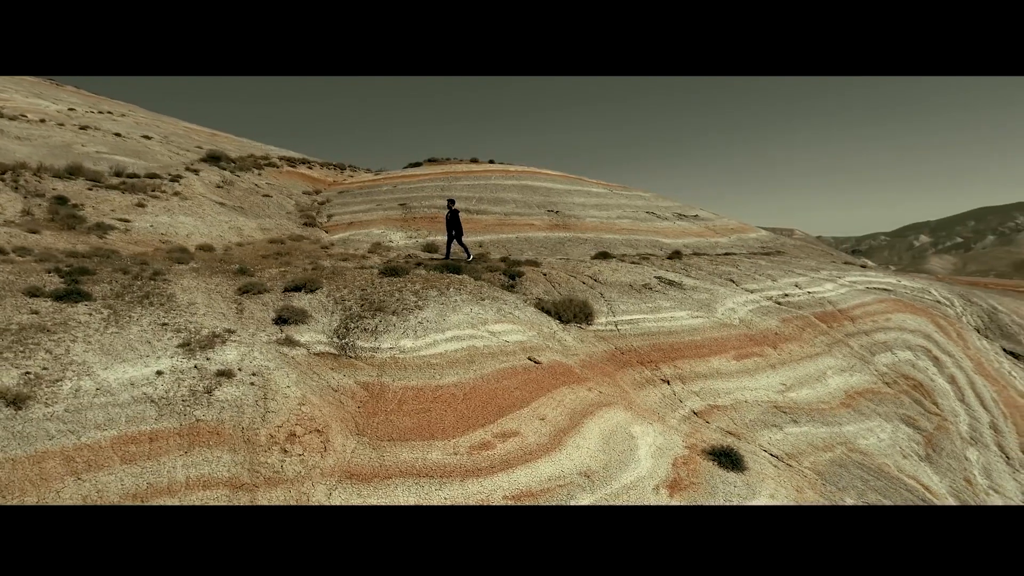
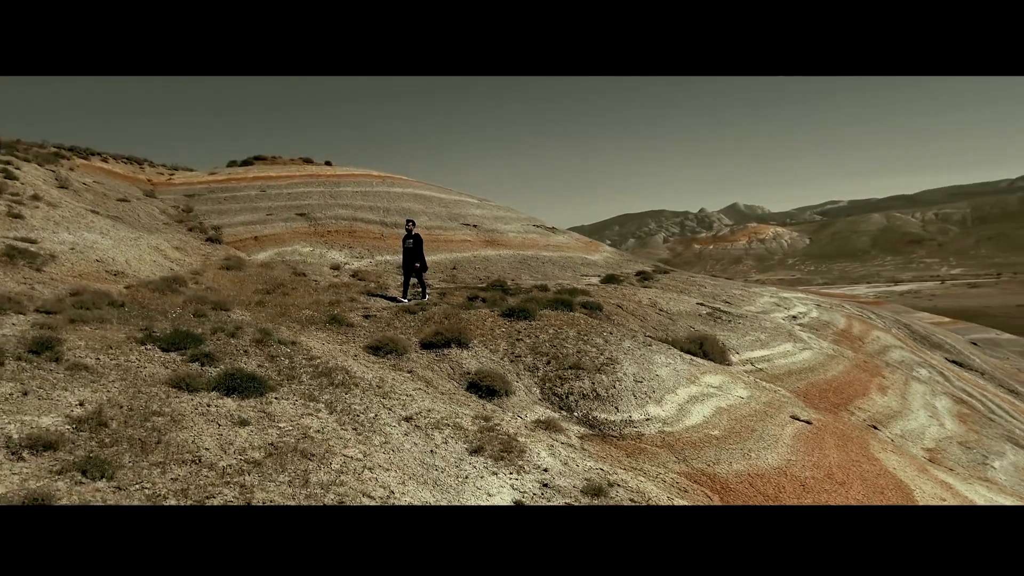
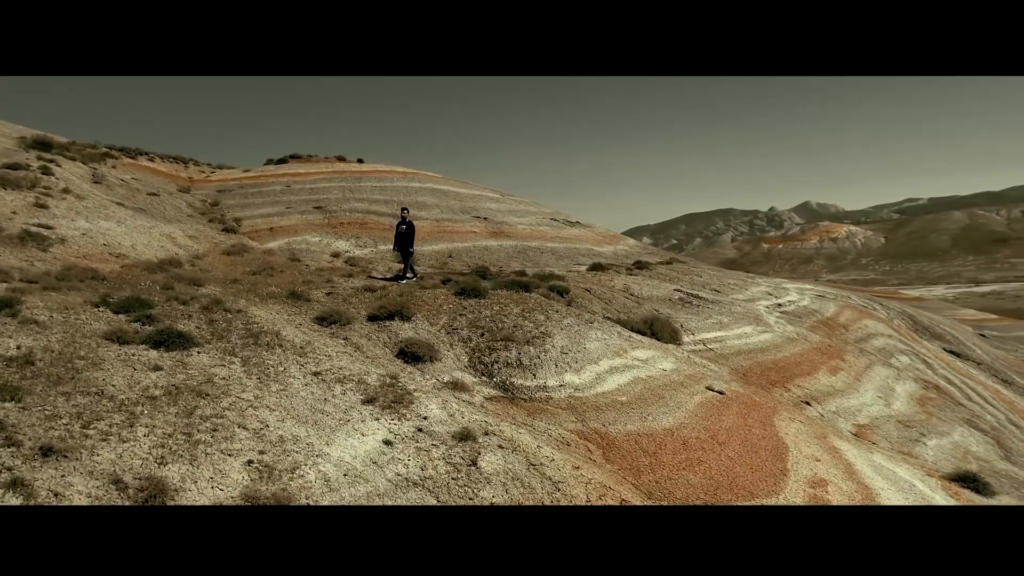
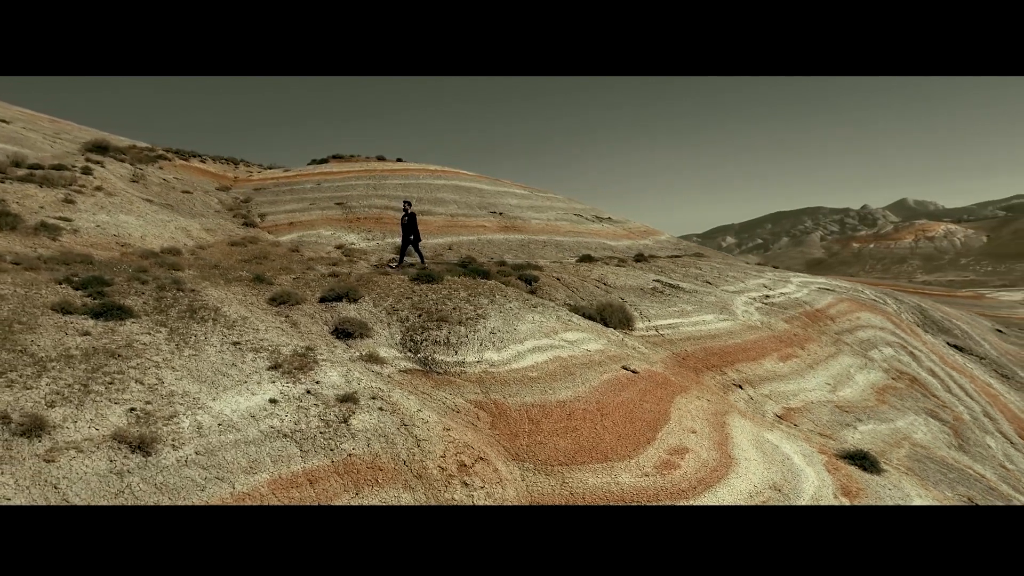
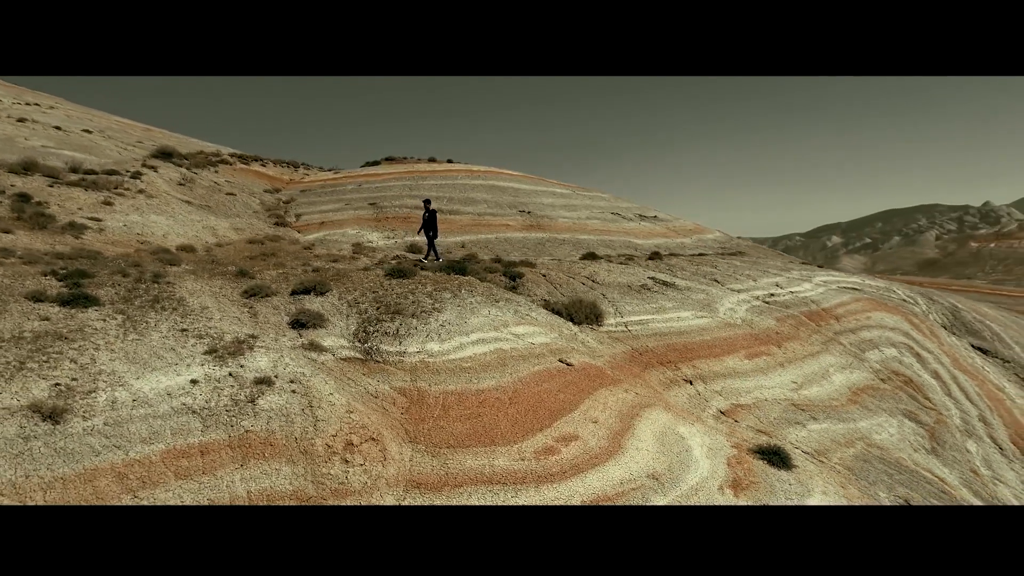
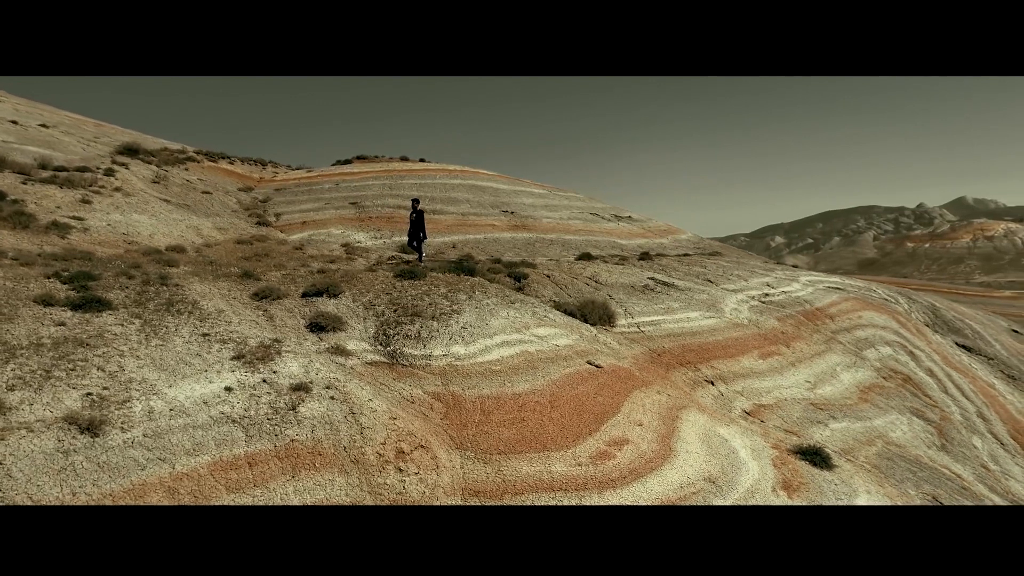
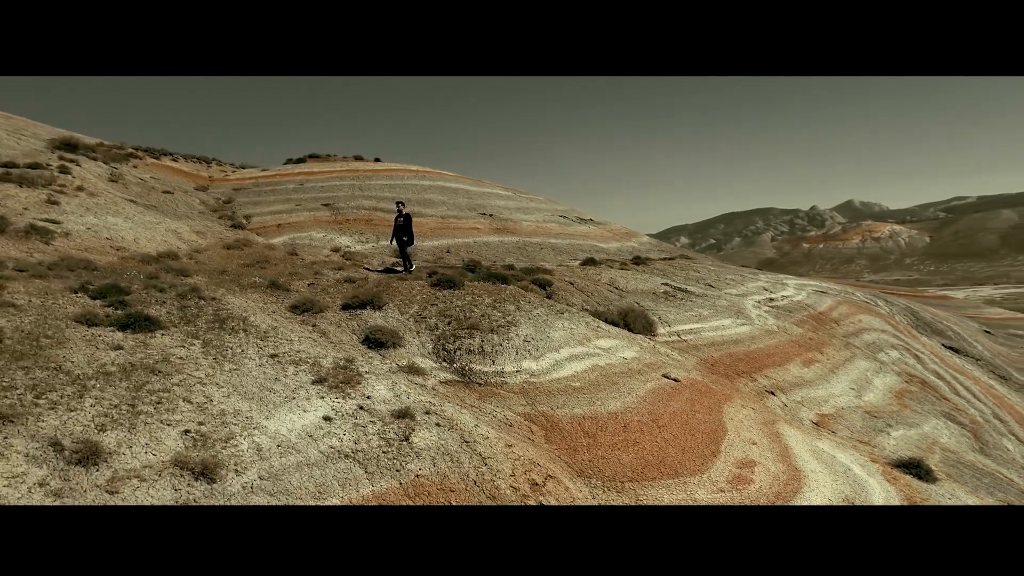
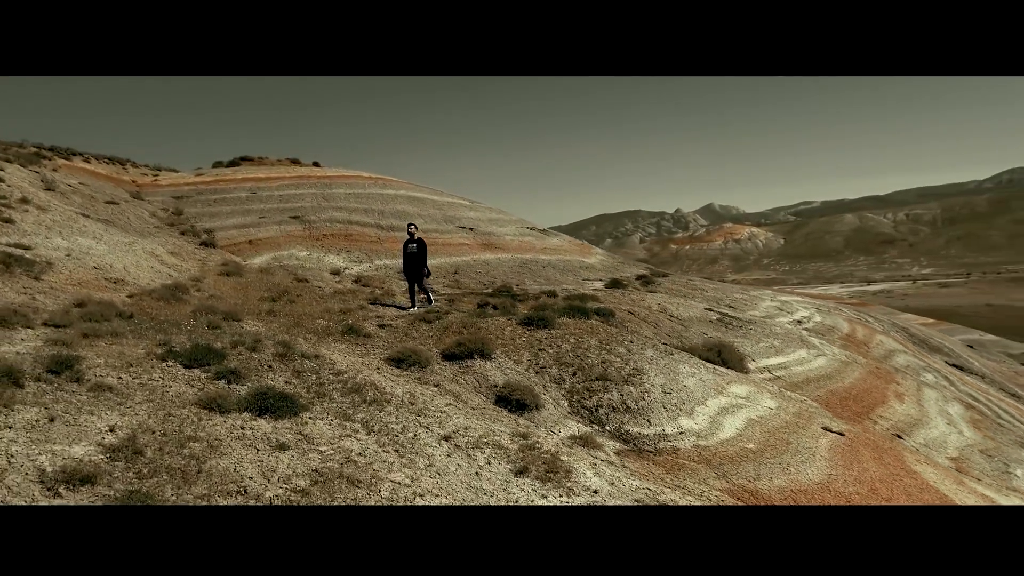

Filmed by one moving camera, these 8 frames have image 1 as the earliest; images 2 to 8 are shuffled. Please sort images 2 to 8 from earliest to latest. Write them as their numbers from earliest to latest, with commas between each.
5, 6, 4, 7, 3, 2, 8
